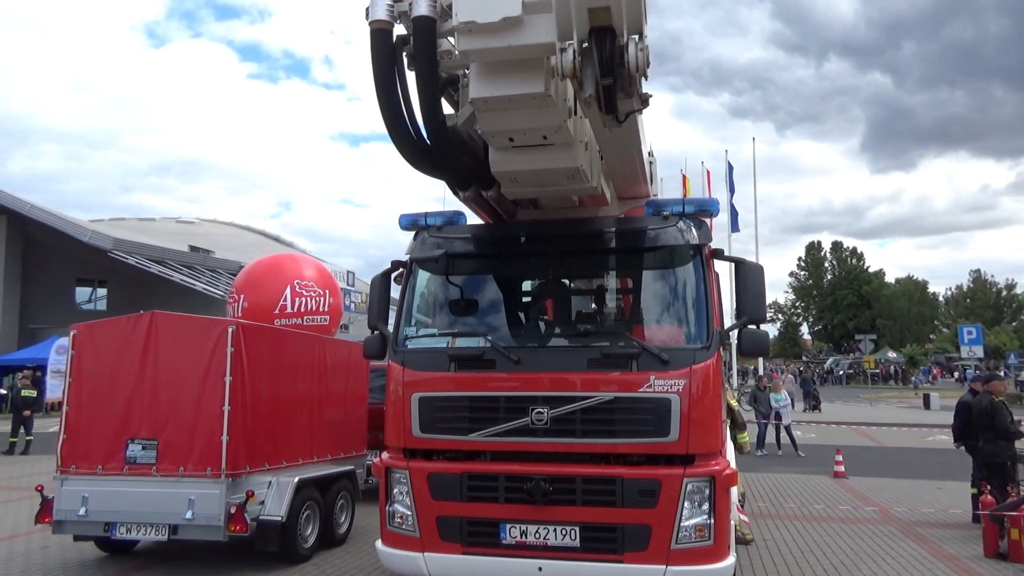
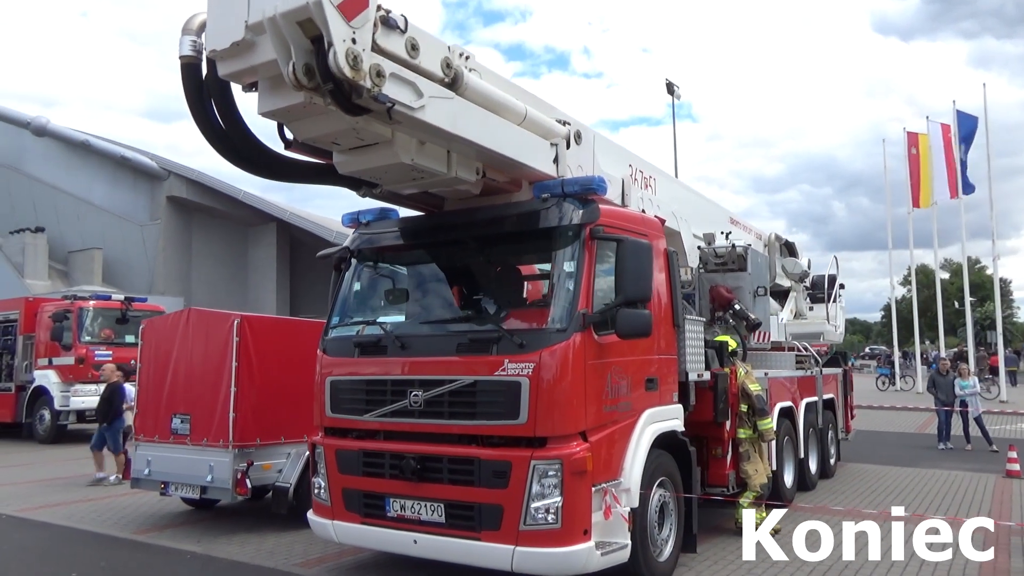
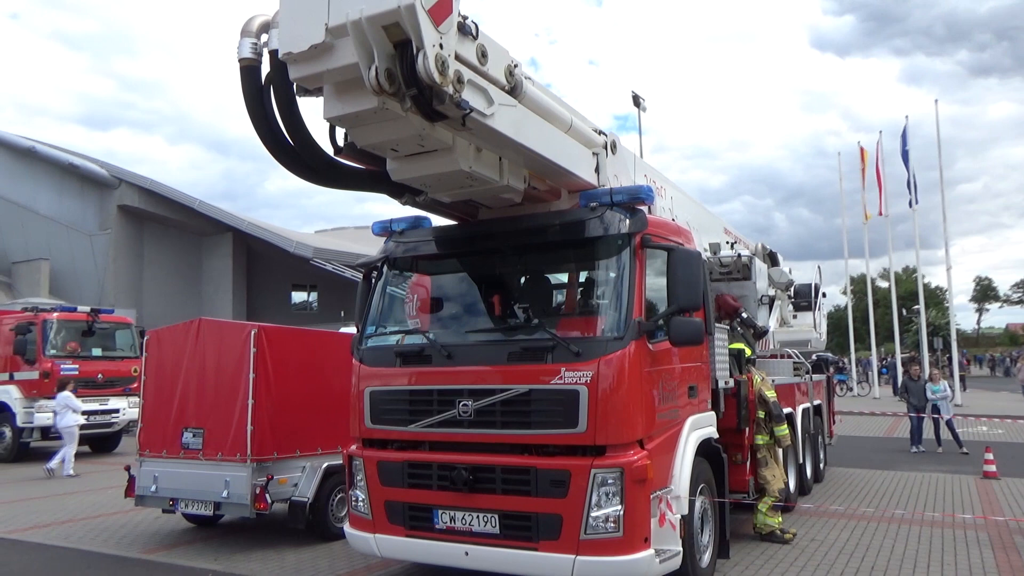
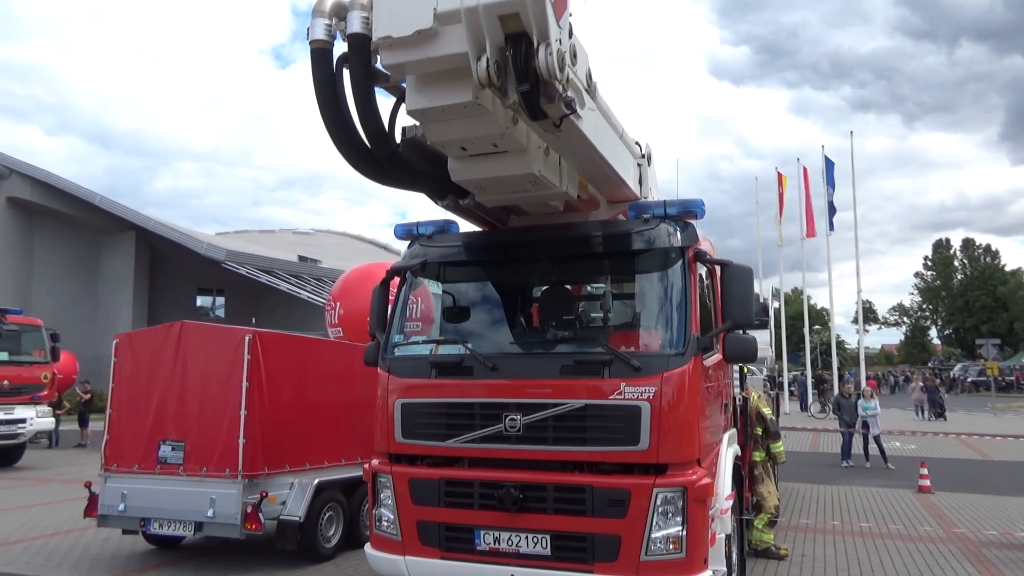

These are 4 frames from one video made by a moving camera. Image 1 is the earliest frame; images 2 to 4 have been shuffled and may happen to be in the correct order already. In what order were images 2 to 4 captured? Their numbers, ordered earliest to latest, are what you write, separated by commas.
4, 3, 2
